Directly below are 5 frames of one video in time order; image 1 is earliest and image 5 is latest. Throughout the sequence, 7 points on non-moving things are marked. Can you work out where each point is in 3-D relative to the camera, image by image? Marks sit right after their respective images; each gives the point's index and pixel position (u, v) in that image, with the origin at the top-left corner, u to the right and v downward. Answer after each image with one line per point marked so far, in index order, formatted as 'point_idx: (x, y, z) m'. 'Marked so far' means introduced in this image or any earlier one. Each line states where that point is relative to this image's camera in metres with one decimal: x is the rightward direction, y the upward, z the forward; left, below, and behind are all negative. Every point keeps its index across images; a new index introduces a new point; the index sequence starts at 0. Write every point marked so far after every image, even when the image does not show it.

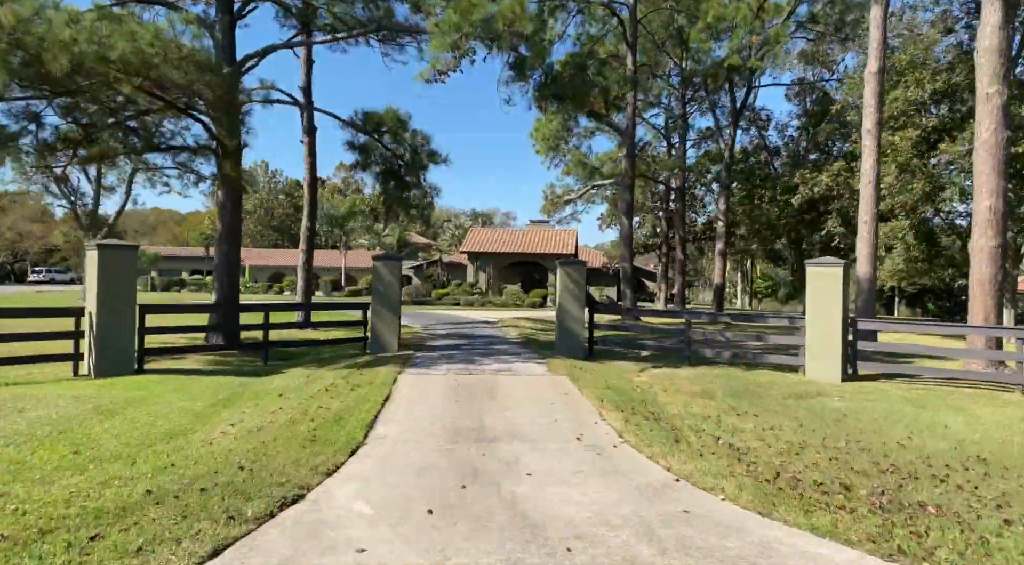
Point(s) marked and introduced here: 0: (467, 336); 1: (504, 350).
0: (-1.1, -1.3, +16.9) m
1: (-0.1, -1.3, +13.2) m
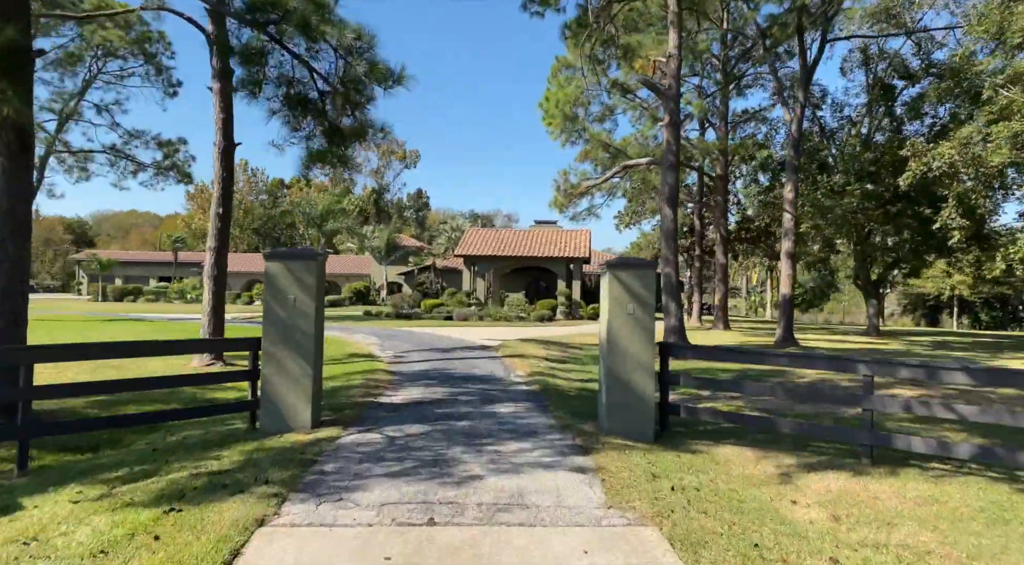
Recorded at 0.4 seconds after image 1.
0: (-1.0, -1.6, +11.0) m
1: (0.0, -1.5, +7.3) m
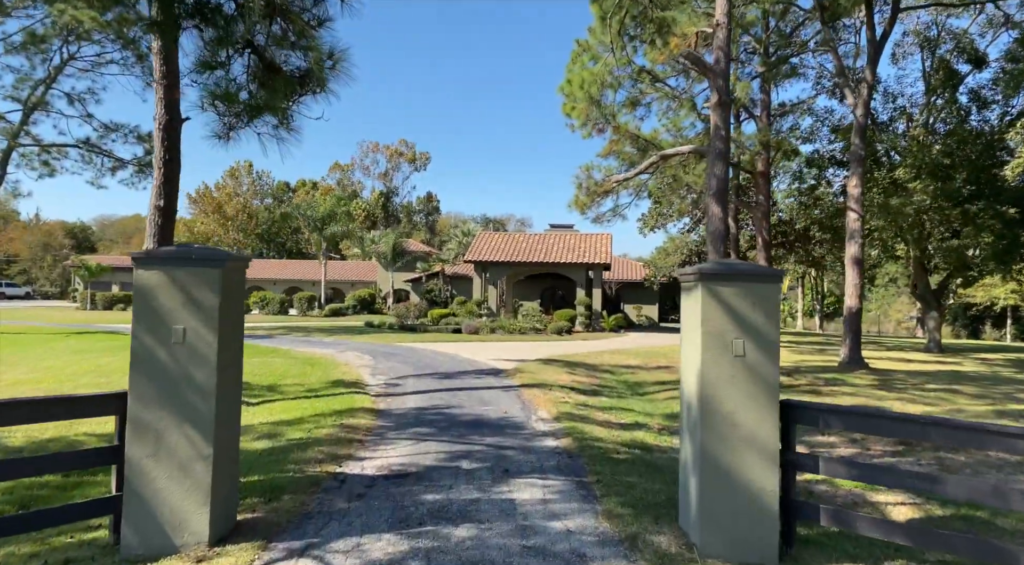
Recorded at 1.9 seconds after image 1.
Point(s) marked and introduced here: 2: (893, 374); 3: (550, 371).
0: (-0.7, -1.7, +8.2) m
1: (+0.2, -1.6, +4.5) m
2: (+8.5, -2.0, +15.6) m
3: (+0.8, -1.8, +14.0) m
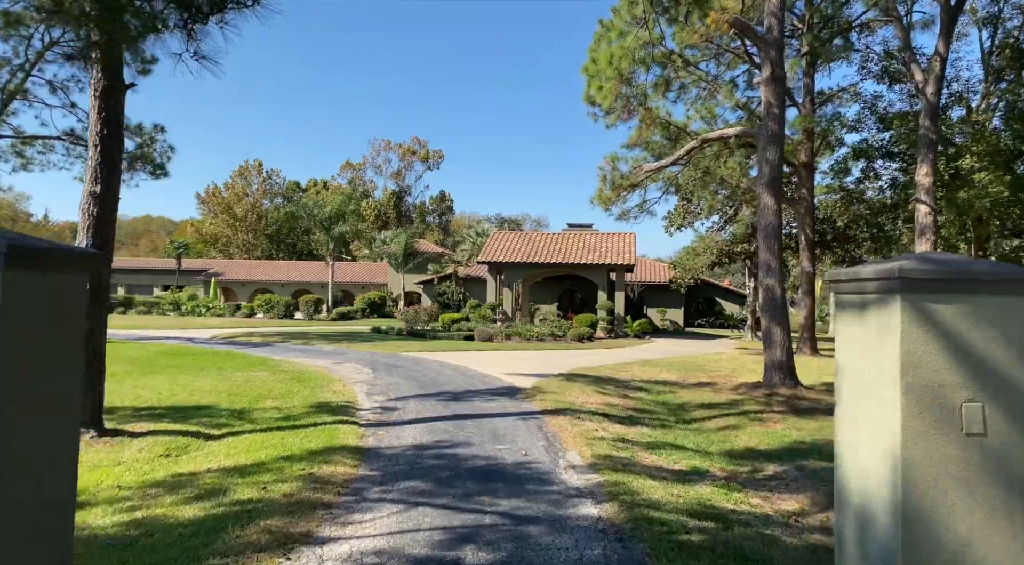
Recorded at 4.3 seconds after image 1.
0: (-0.5, -1.8, +6.2) m
1: (+0.3, -1.7, +2.5) m
2: (+8.9, -2.1, +13.3) m
3: (+1.1, -1.8, +11.9) m
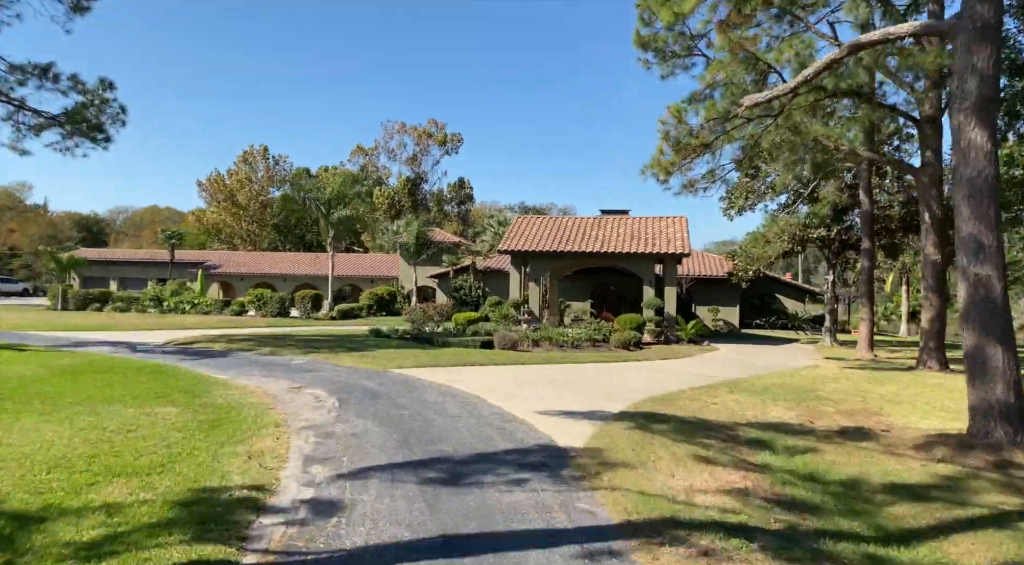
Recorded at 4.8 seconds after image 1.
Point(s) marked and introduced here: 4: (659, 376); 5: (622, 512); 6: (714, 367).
0: (-0.3, -1.7, +1.3) m
1: (+0.4, -1.6, -2.5) m
2: (+9.4, -2.0, +8.1) m
3: (+1.5, -1.7, +7.0) m
4: (+3.0, -1.9, +14.5) m
5: (+0.8, -1.7, +5.3) m
6: (+4.9, -2.0, +16.8) m
